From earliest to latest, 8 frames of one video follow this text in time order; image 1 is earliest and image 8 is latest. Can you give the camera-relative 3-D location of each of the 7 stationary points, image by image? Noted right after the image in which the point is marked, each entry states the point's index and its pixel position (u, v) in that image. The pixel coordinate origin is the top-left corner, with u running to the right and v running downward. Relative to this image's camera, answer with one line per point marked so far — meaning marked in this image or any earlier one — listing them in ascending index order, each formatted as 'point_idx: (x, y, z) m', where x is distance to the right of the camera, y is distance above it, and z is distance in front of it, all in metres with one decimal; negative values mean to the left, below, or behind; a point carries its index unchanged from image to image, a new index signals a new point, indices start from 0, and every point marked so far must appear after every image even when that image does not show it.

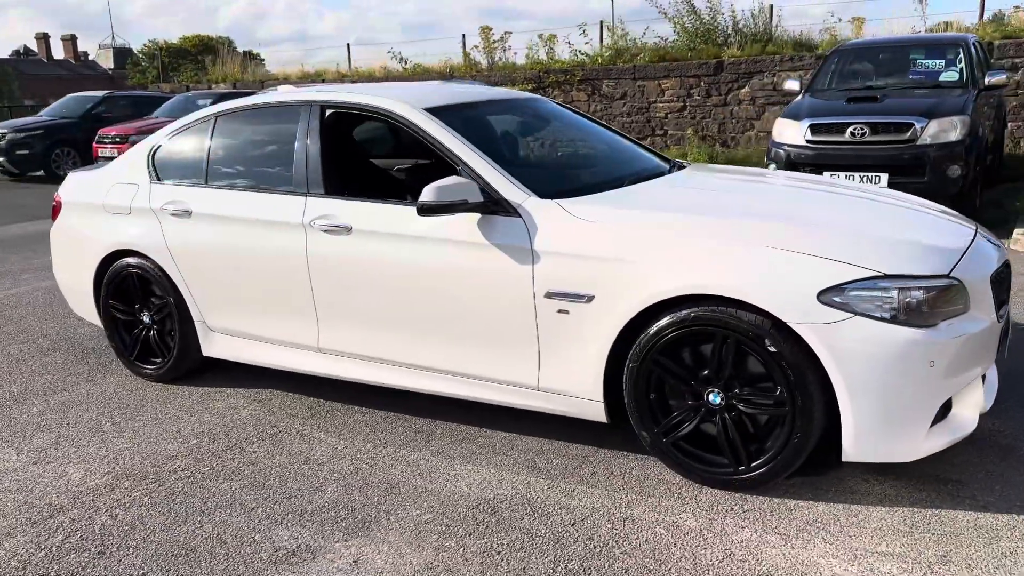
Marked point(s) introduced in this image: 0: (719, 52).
0: (+3.8, +4.3, +15.6) m
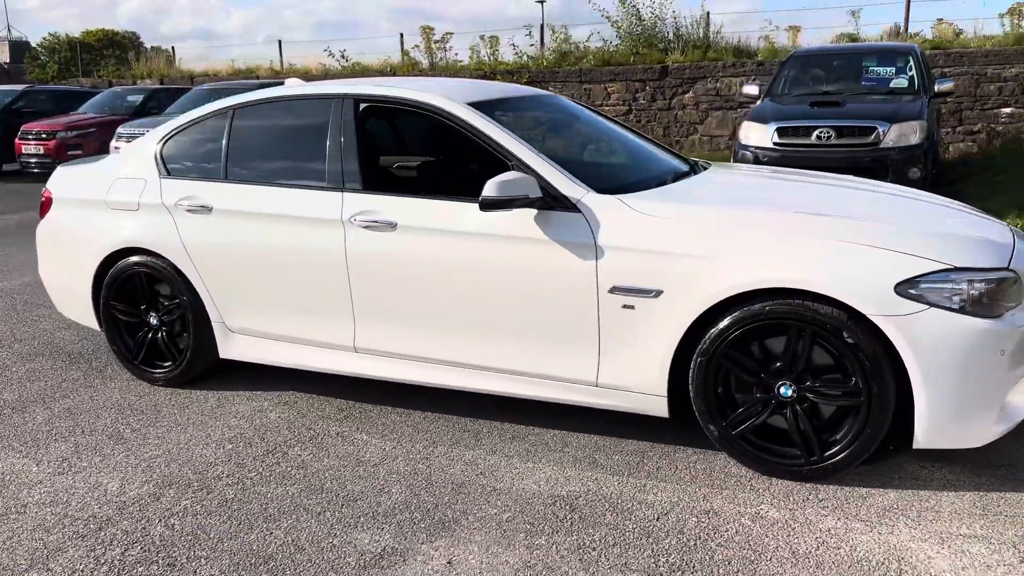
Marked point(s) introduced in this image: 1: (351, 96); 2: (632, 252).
0: (+2.8, +4.3, +15.9) m
1: (-0.7, +0.9, +4.0) m
2: (+0.5, +0.1, +3.3) m
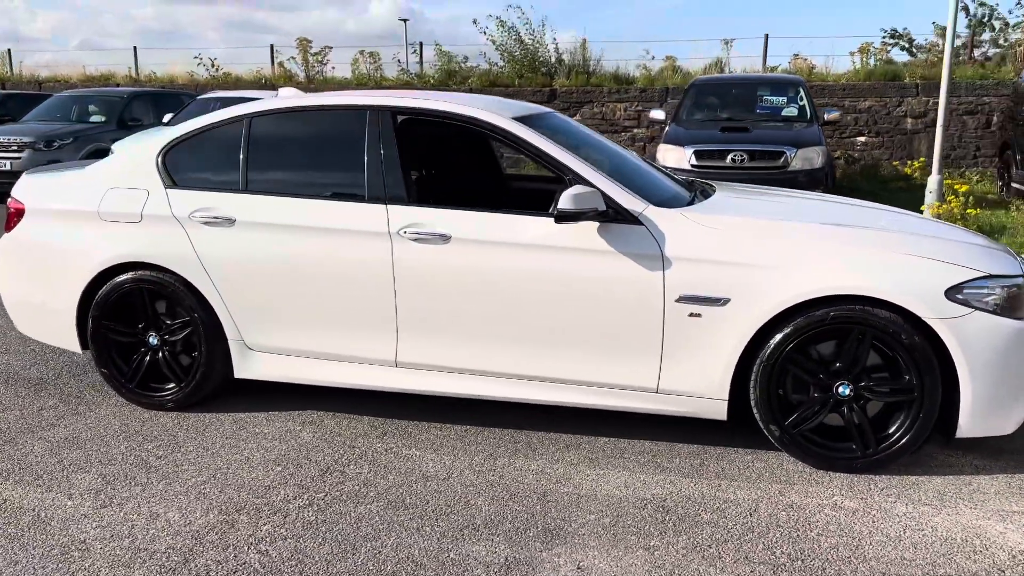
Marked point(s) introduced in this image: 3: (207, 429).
0: (+0.7, +4.0, +16.4) m
1: (-0.6, +0.8, +4.0) m
2: (+0.8, +0.1, +3.4) m
3: (-1.4, -0.7, +3.9) m
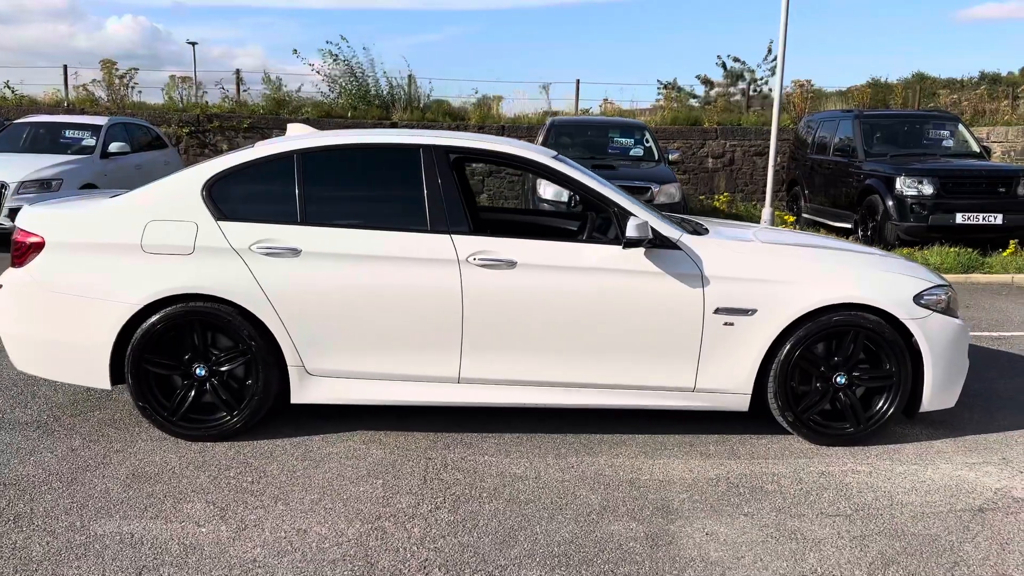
0: (-2.5, +3.4, +16.8) m
1: (-0.4, +0.7, +4.3) m
2: (+1.1, 0.0, +4.2) m
3: (-1.1, -0.8, +4.0) m
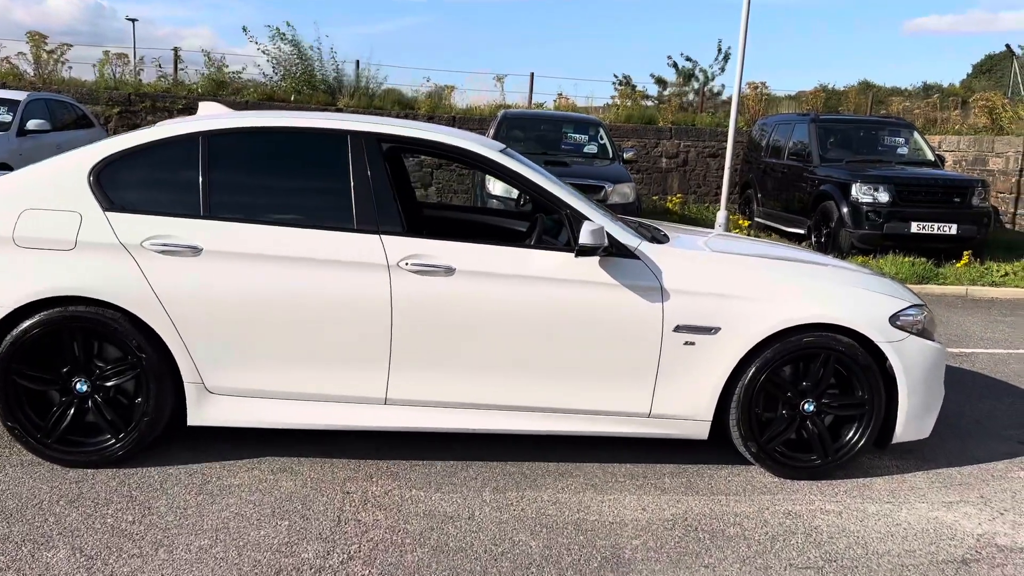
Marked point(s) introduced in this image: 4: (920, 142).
0: (-3.5, +3.6, +16.1) m
1: (-0.6, +0.7, +3.8) m
2: (+0.8, 0.0, +3.7) m
3: (-1.4, -0.8, +3.5) m
4: (+6.0, +2.2, +12.6) m
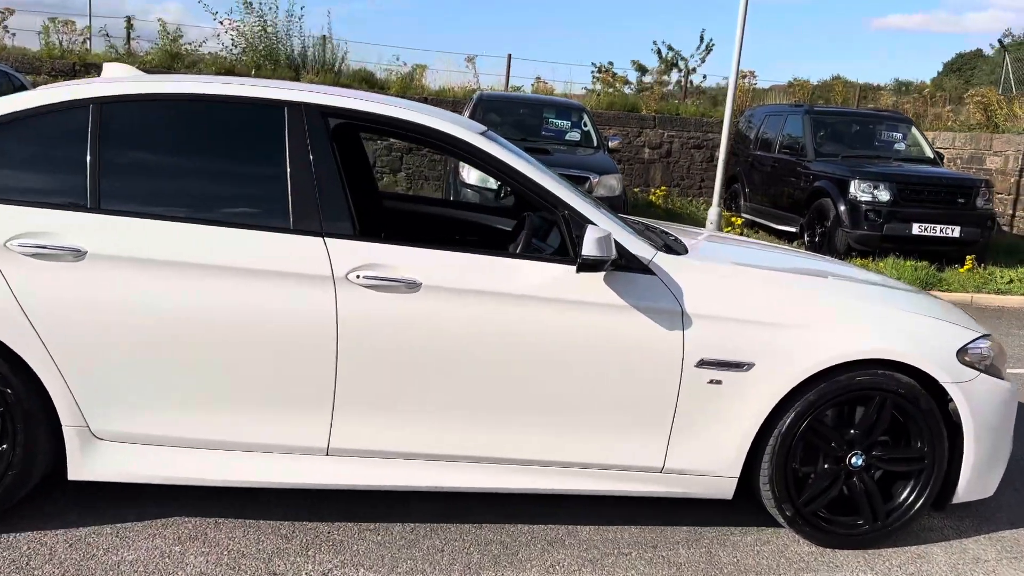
0: (-3.9, +3.8, +15.1) m
1: (-0.7, +0.6, +3.0) m
2: (+0.7, -0.1, +3.0) m
3: (-1.5, -0.9, +2.6) m
4: (+5.7, +2.1, +11.9) m
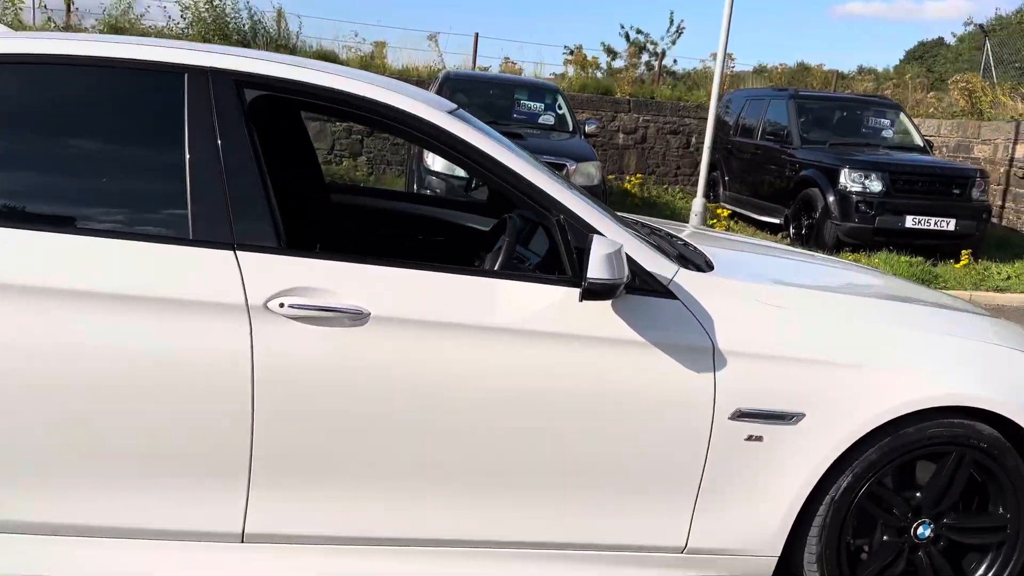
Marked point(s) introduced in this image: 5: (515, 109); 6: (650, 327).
0: (-4.4, +3.9, +14.1) m
1: (-0.7, +0.6, +2.2) m
2: (+0.7, -0.2, +2.3) m
3: (-1.5, -0.9, +1.9) m
4: (+5.3, +2.2, +11.4) m
5: (0.0, +2.0, +9.5) m
6: (+0.4, -0.1, +2.2) m
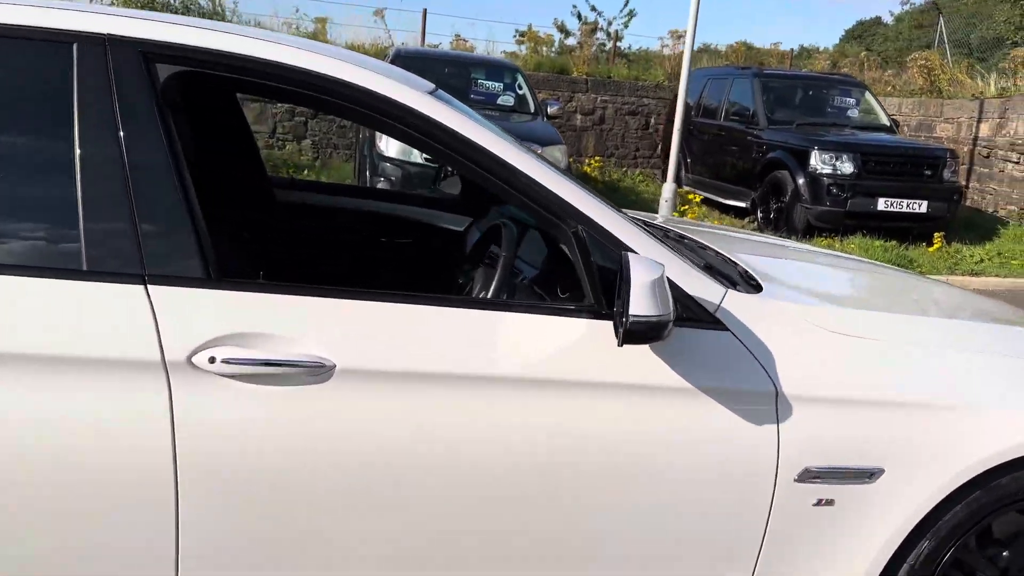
0: (-5.2, +4.0, +13.2) m
1: (-0.7, +0.5, +1.6) m
2: (+0.7, -0.3, +1.8) m
3: (-1.5, -1.0, +1.3) m
4: (+4.7, +2.4, +11.1) m
5: (-0.4, +2.1, +8.9) m
6: (+0.4, -0.2, +1.7) m
